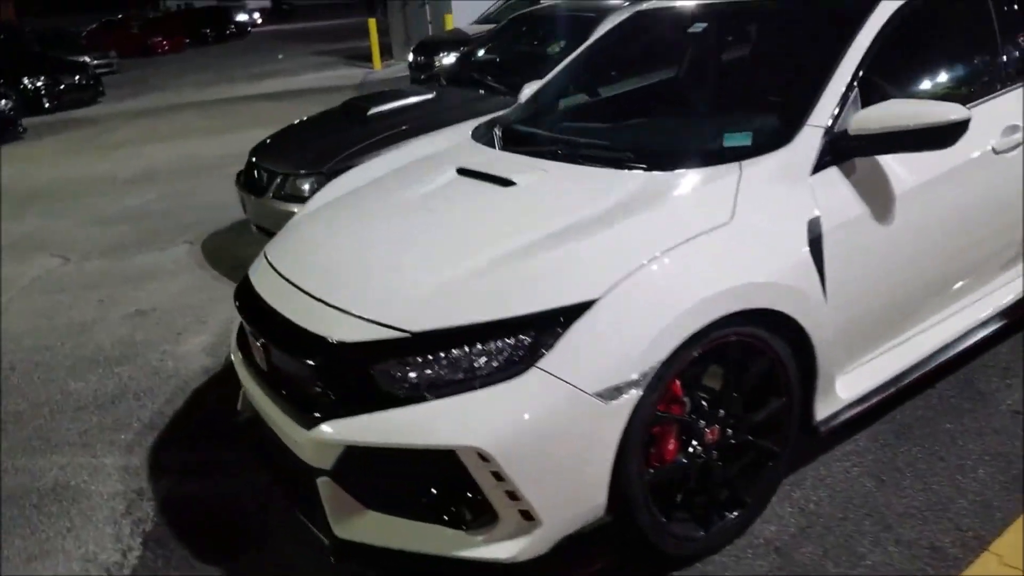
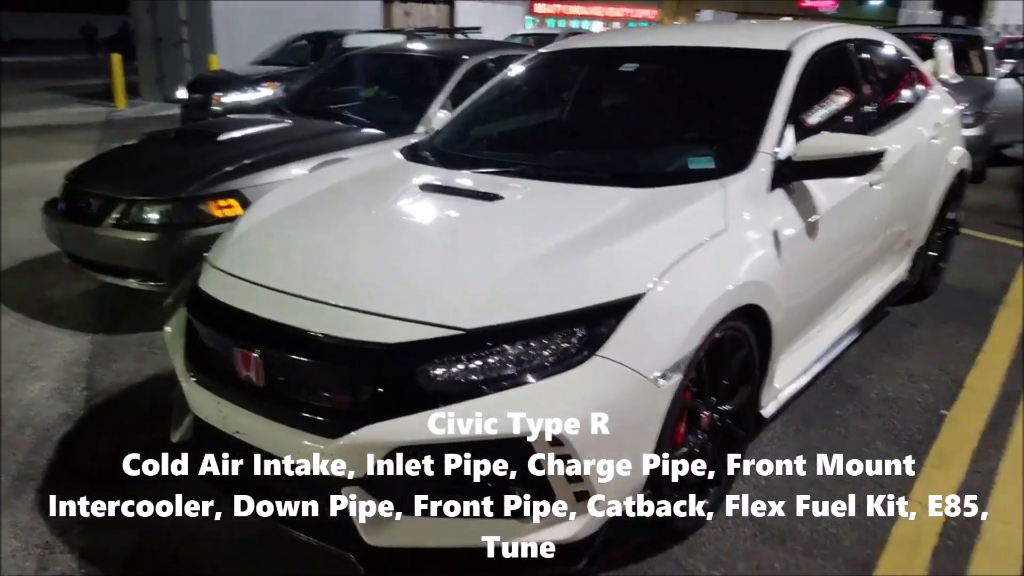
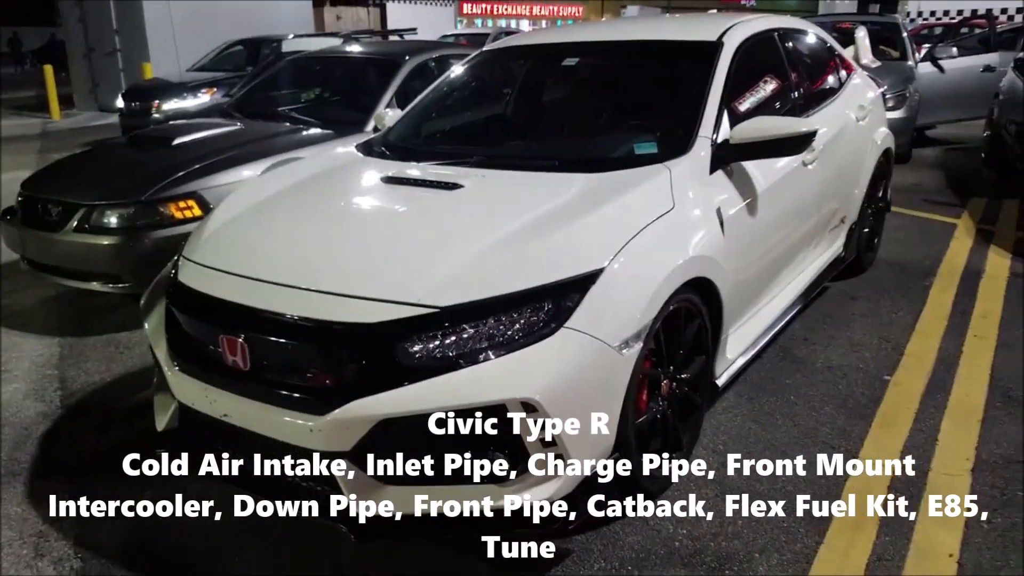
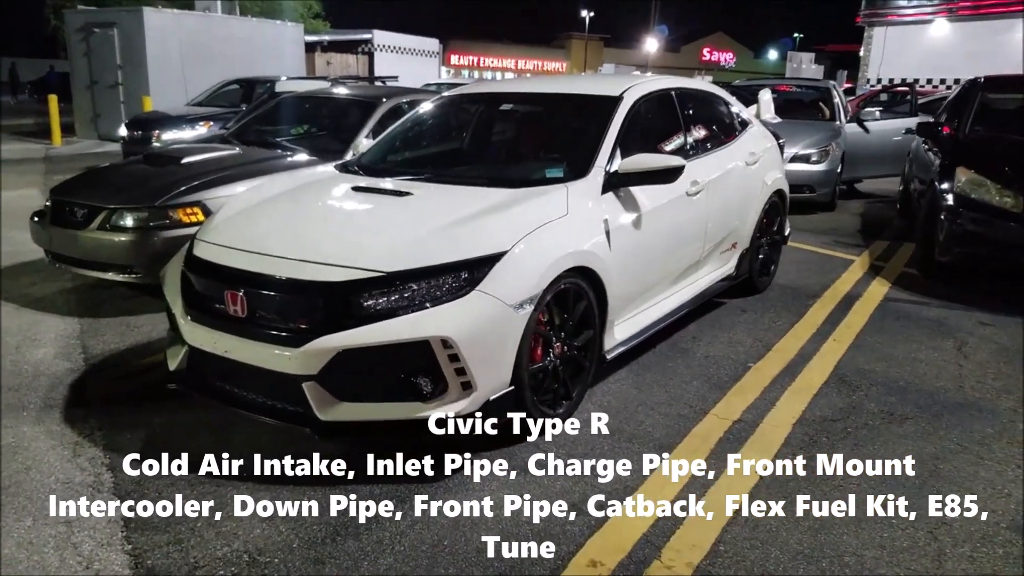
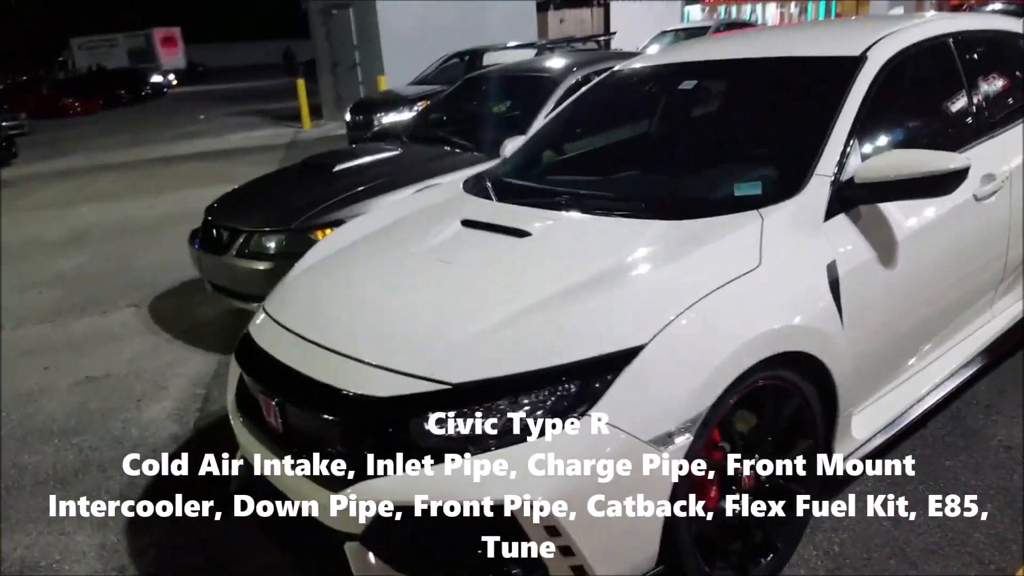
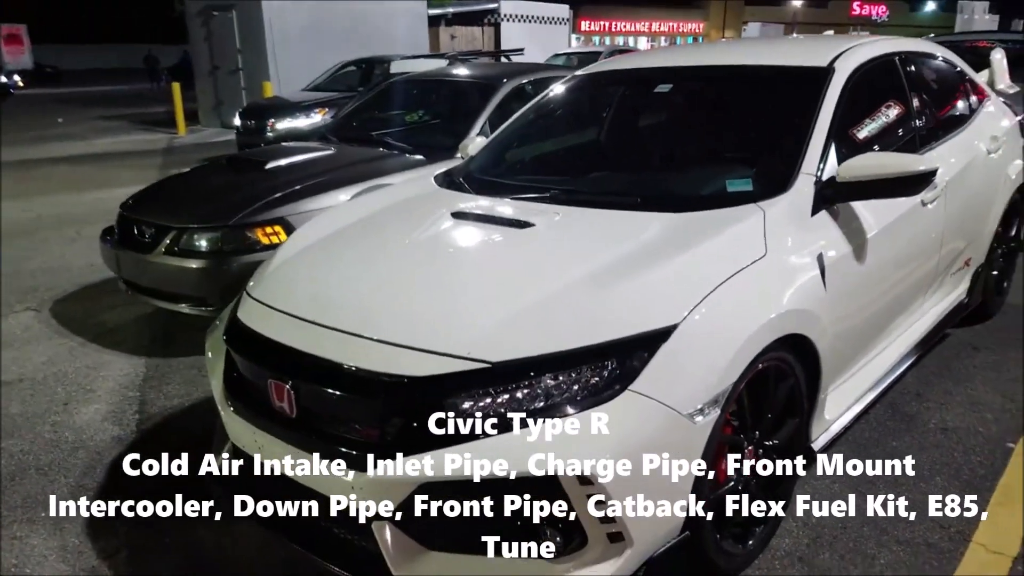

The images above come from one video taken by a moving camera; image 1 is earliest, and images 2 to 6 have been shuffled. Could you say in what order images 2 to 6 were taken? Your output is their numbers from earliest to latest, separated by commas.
5, 6, 2, 3, 4
